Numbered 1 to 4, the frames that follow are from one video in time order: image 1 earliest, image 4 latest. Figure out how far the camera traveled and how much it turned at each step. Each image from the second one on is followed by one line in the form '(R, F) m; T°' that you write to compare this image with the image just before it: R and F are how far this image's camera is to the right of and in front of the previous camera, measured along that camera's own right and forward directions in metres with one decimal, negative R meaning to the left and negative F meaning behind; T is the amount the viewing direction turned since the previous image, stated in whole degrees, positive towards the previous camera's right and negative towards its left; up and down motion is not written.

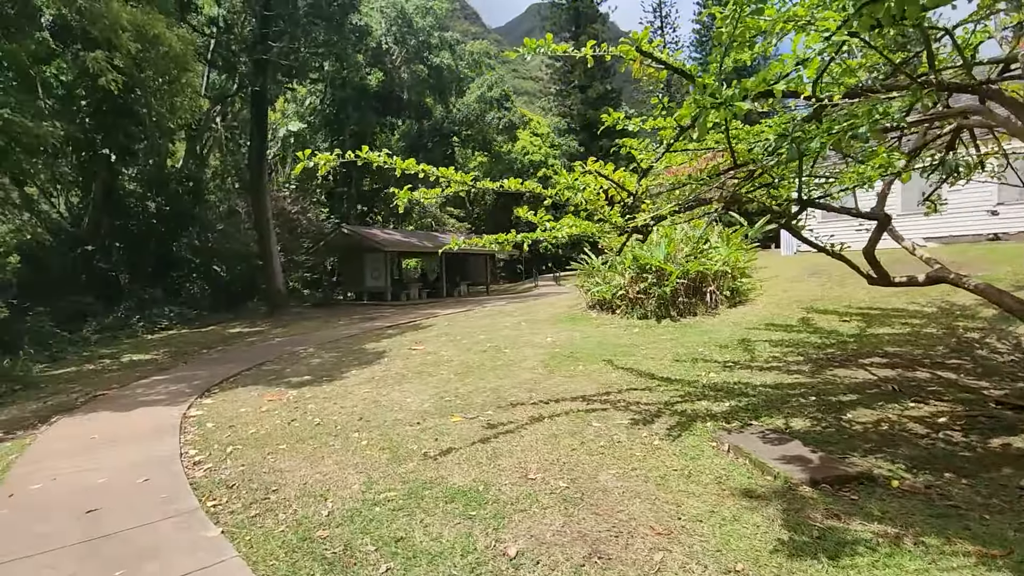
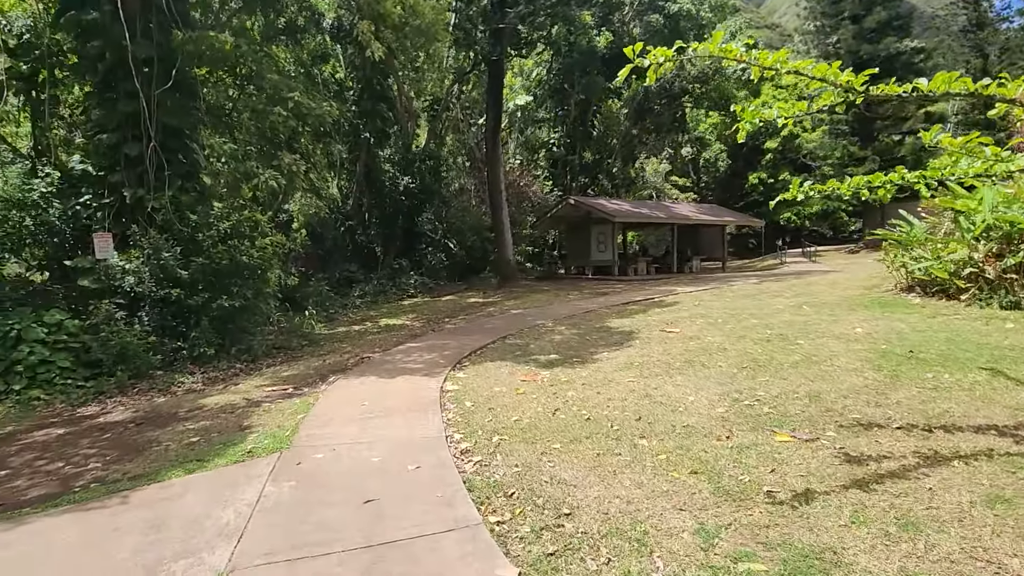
(-1.0, +1.1) m; -22°
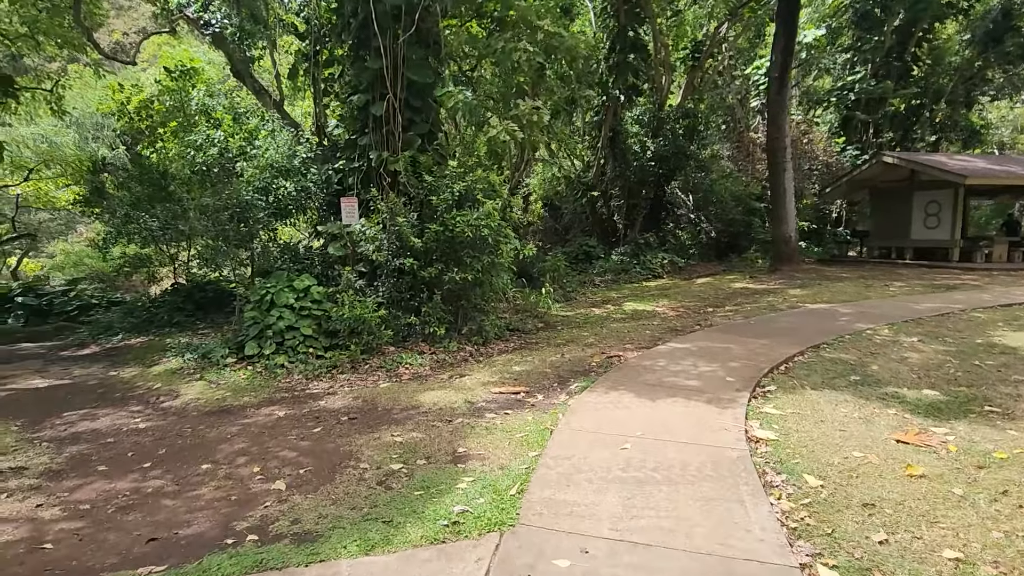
(-0.8, +2.0) m; -24°
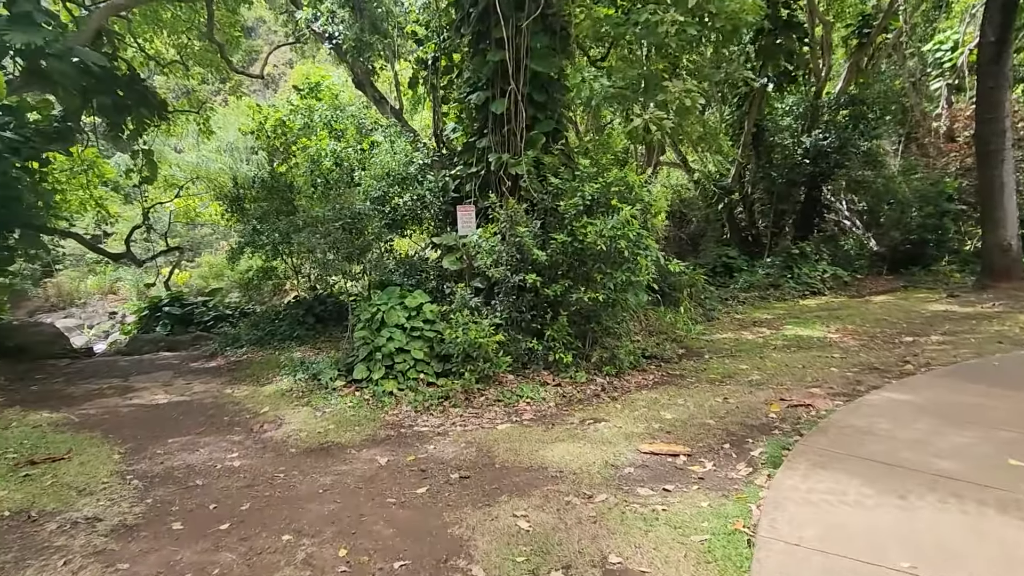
(-0.3, +1.1) m; -12°
